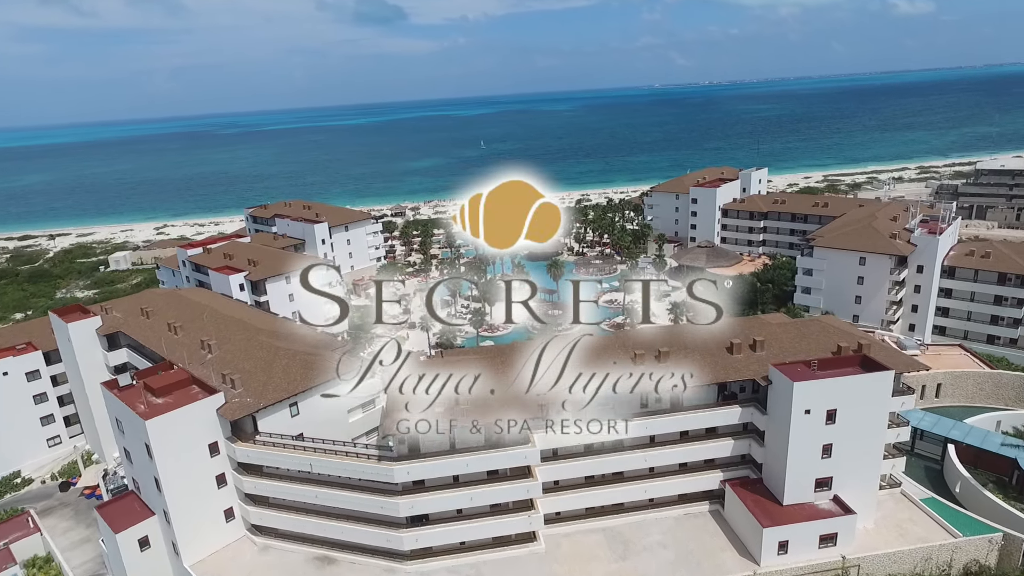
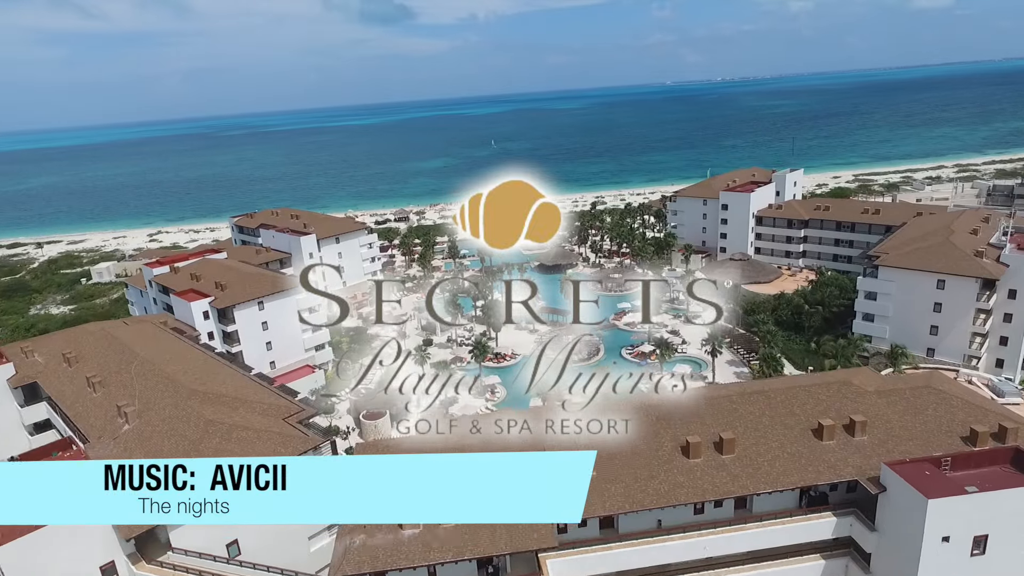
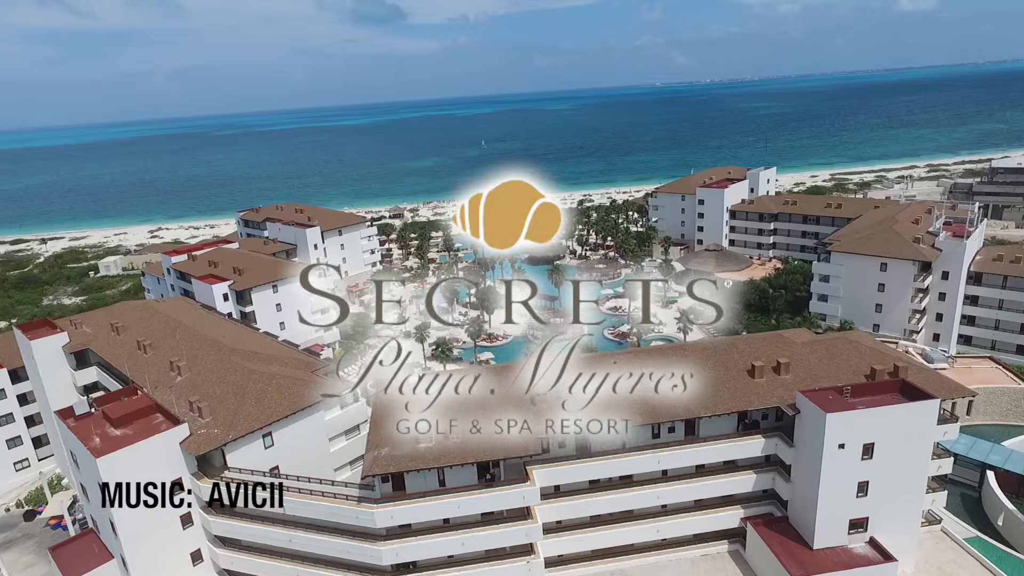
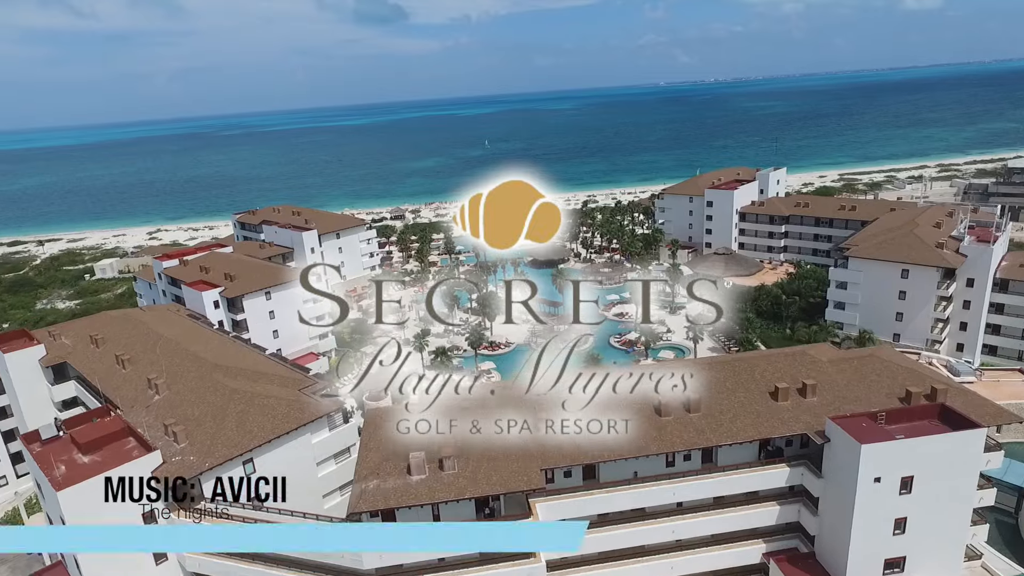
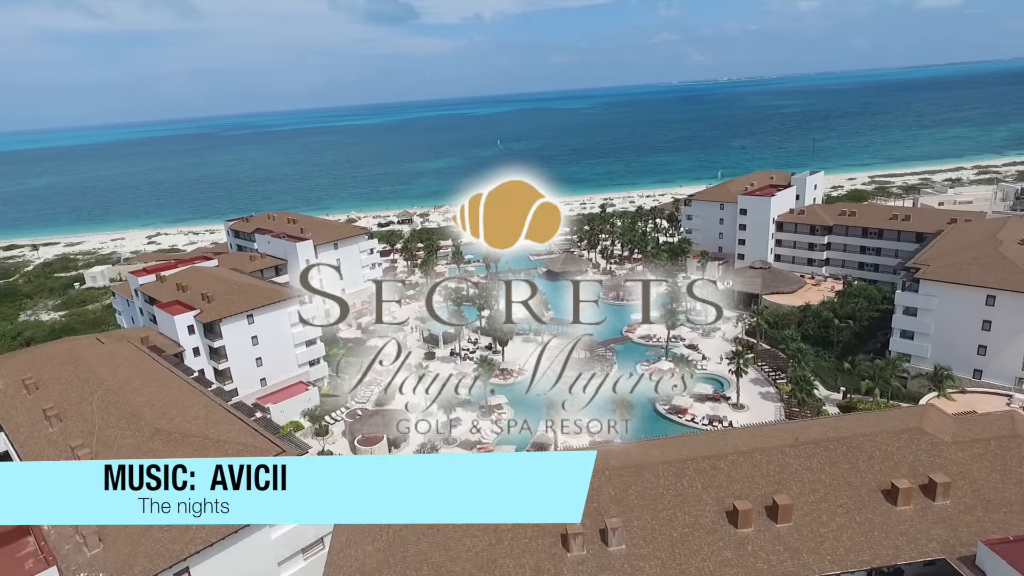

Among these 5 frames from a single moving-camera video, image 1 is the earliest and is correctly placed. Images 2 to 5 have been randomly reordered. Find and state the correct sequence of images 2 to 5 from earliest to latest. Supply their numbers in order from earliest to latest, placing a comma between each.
3, 4, 2, 5
